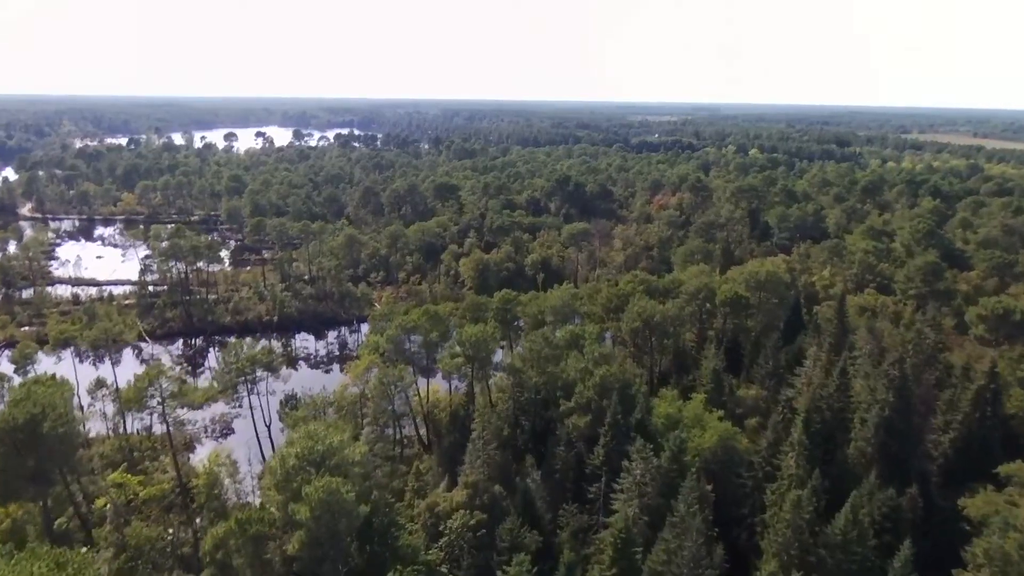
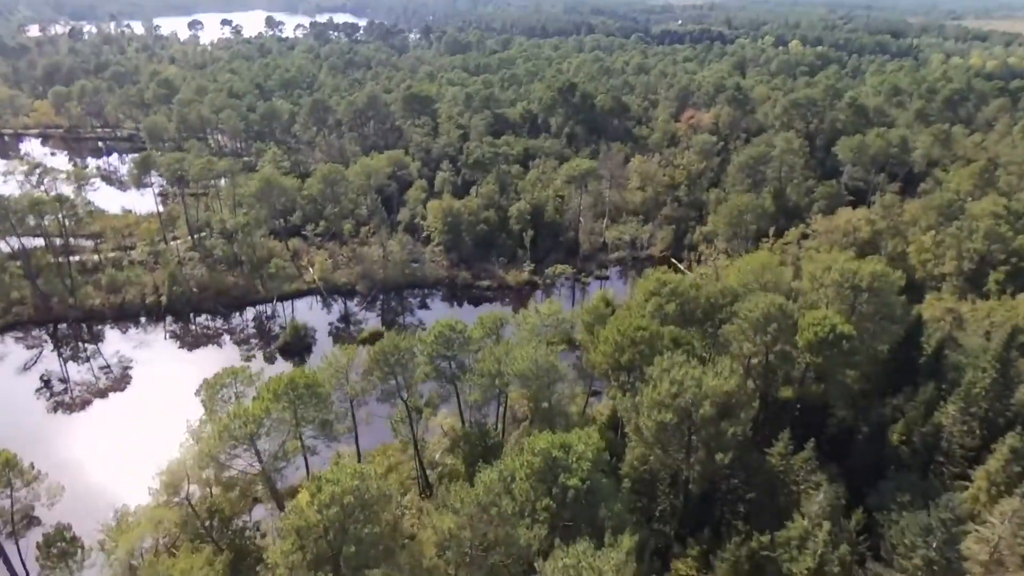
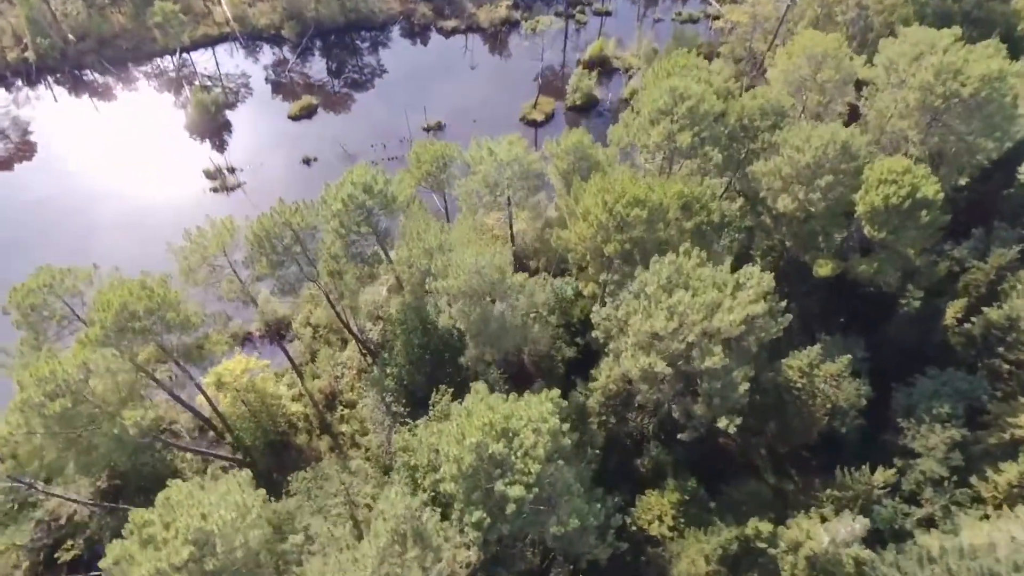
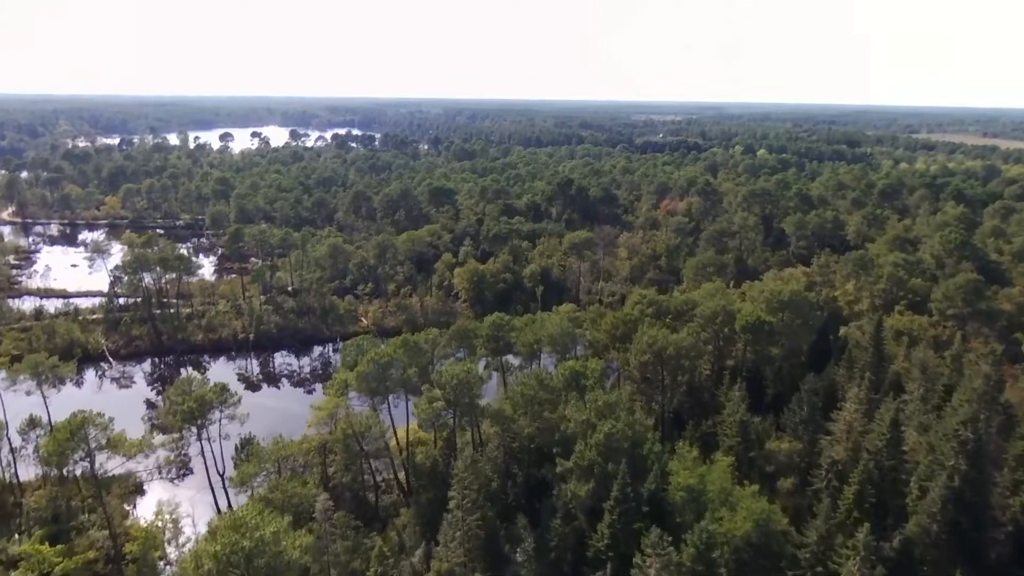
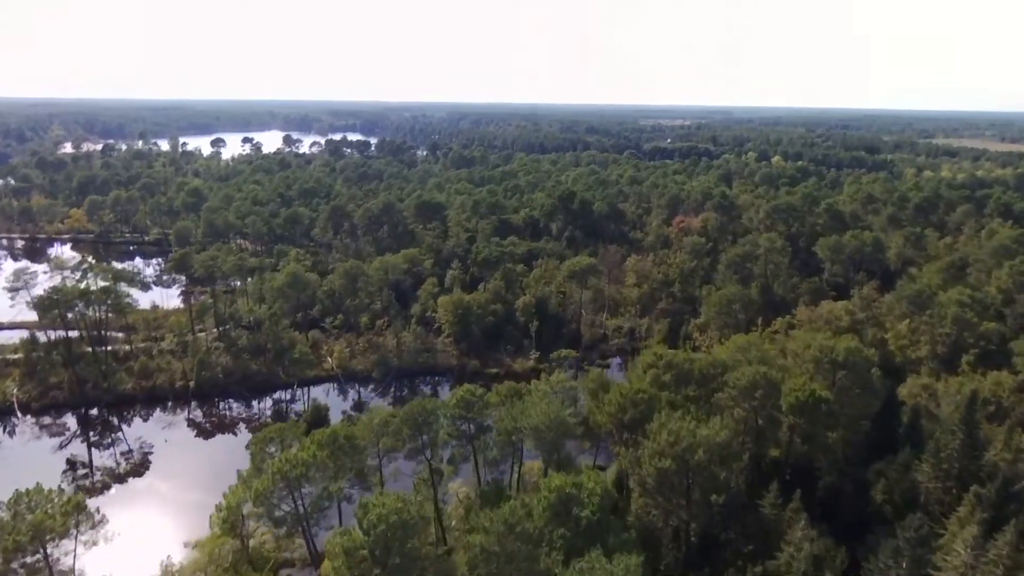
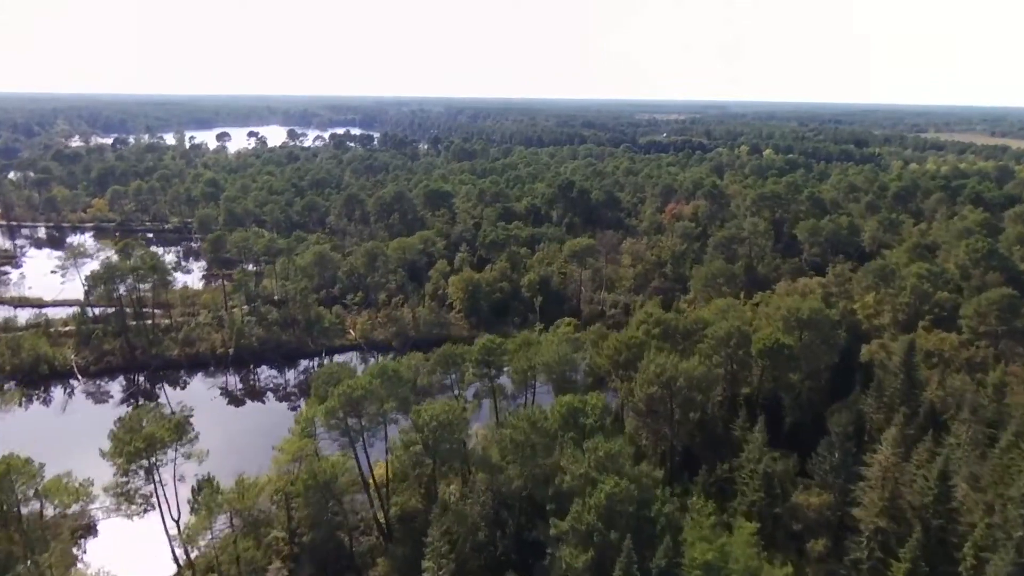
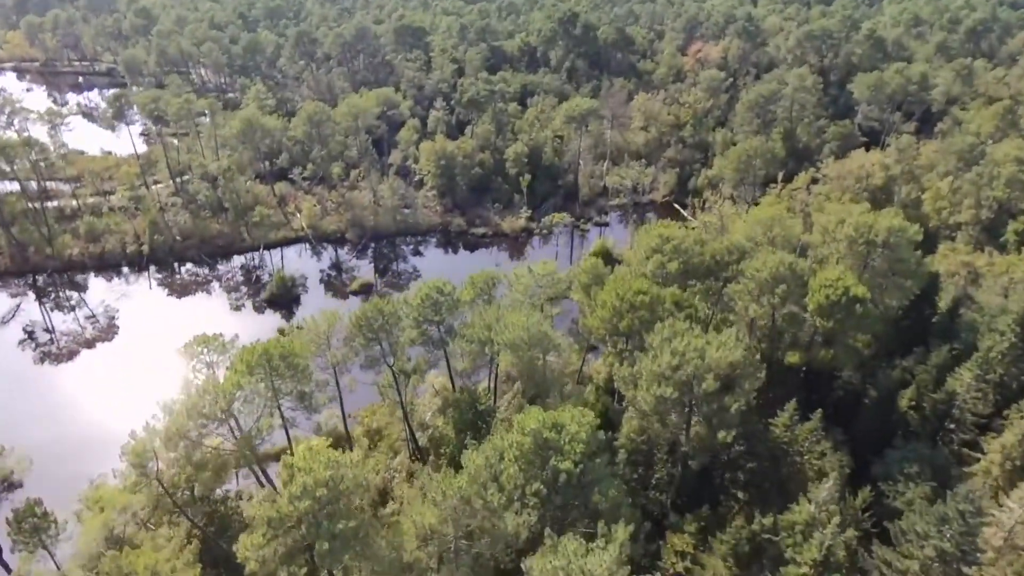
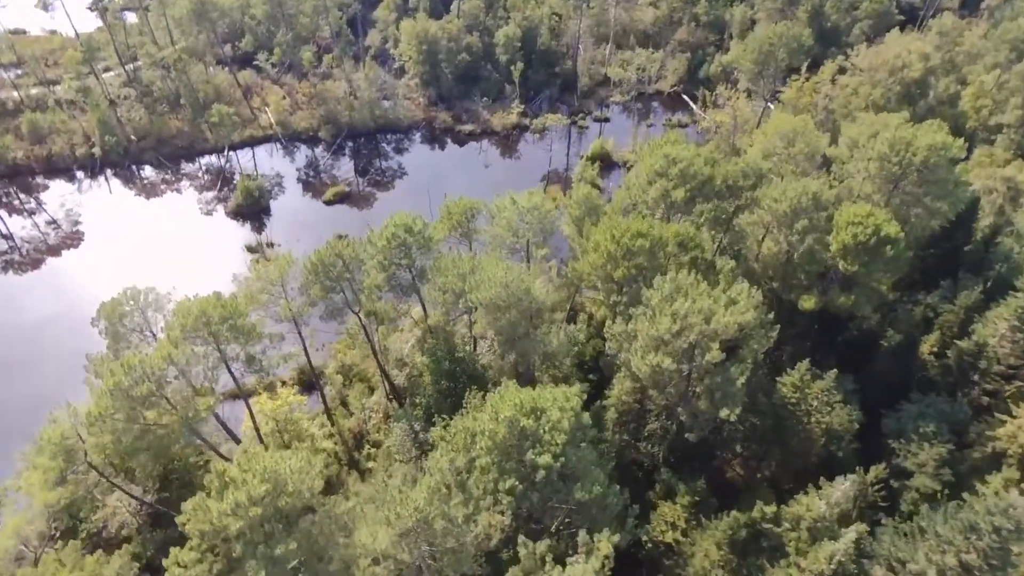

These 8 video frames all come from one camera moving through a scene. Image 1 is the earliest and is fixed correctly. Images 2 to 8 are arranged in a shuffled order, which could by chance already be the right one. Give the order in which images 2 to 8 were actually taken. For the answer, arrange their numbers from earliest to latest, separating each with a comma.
4, 6, 5, 2, 7, 8, 3
